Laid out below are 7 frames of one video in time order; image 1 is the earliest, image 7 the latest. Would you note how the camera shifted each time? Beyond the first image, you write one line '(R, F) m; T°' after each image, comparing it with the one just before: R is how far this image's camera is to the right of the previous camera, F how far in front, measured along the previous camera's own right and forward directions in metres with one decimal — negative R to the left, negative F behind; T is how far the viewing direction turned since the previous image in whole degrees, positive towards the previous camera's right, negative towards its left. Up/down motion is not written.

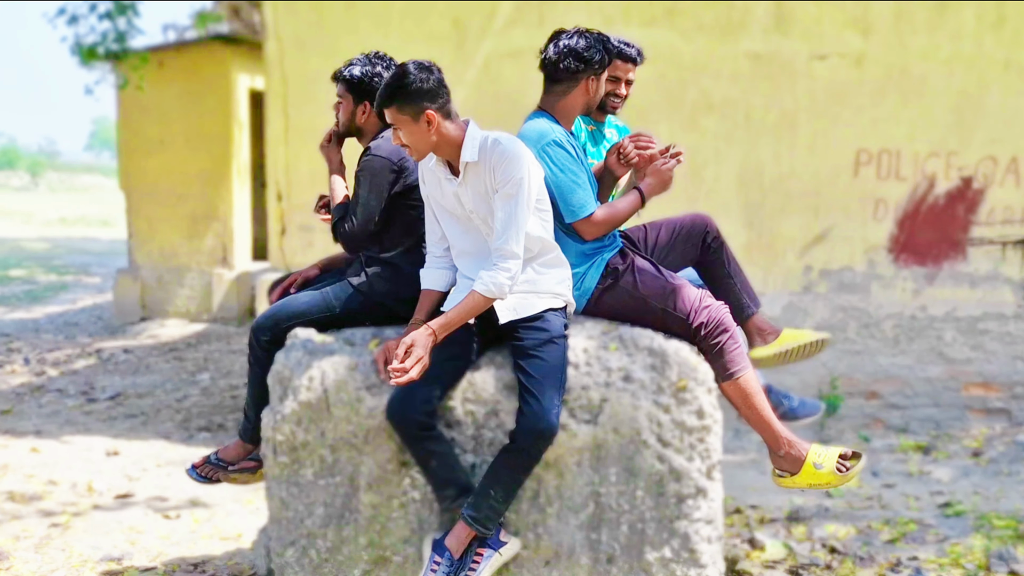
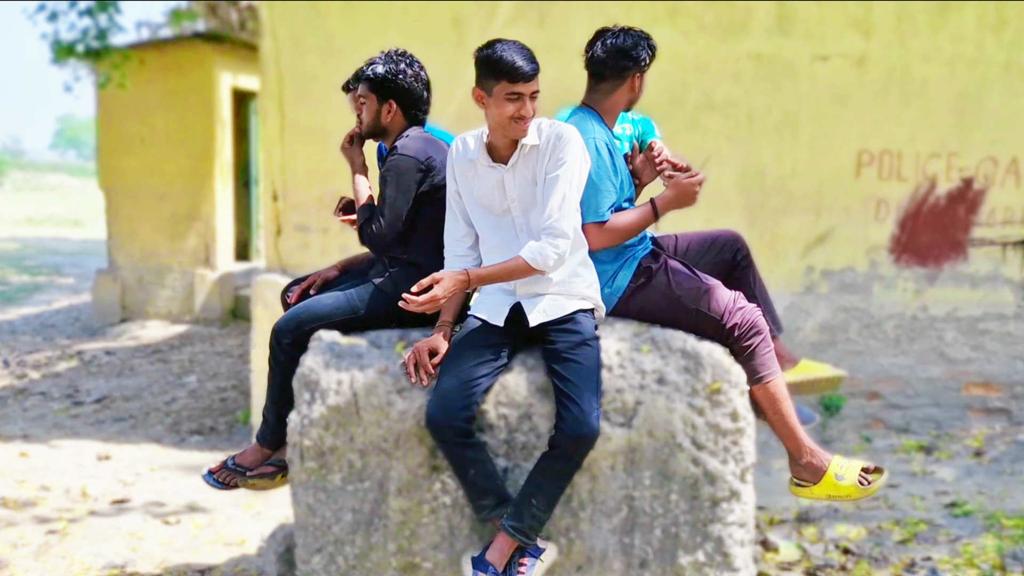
(-0.2, 0.0) m; +2°
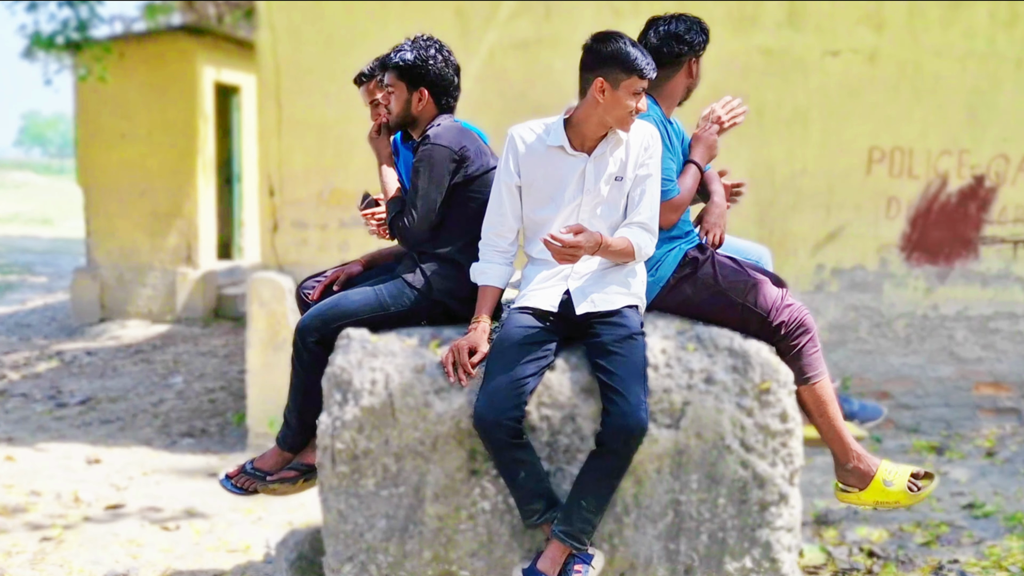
(-0.2, +0.1) m; +2°
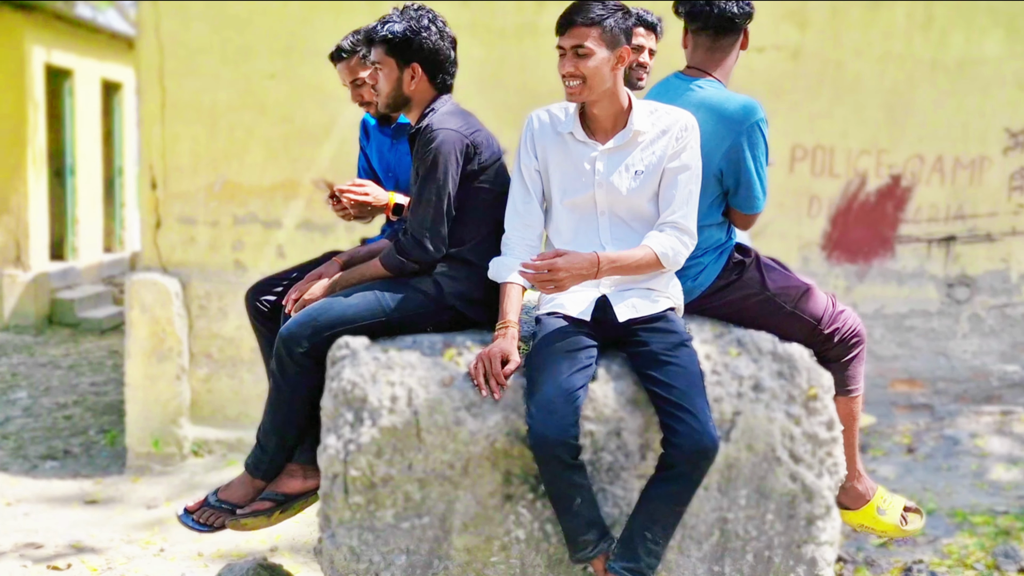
(-0.5, +0.3) m; +10°
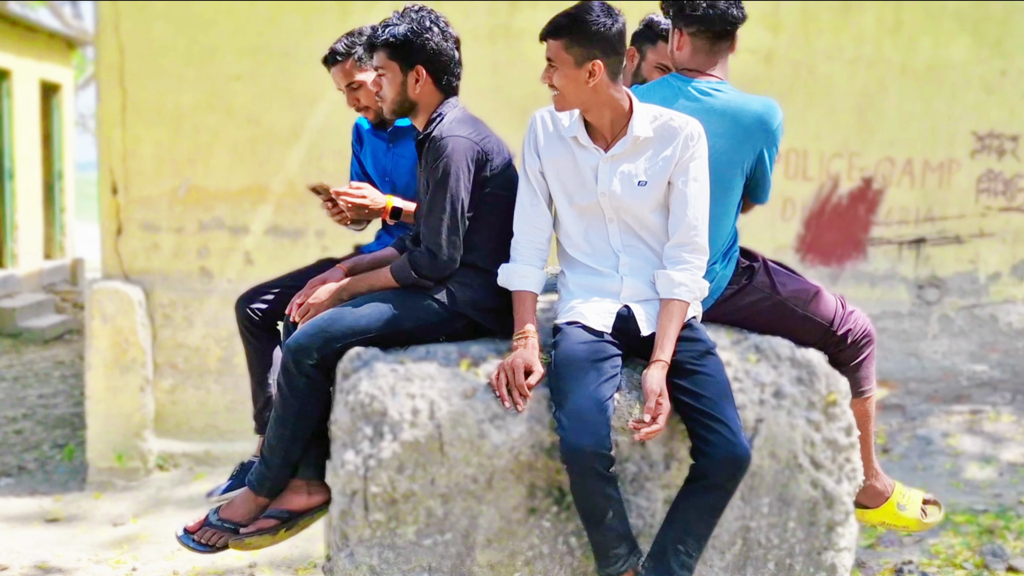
(-0.2, +0.1) m; +4°
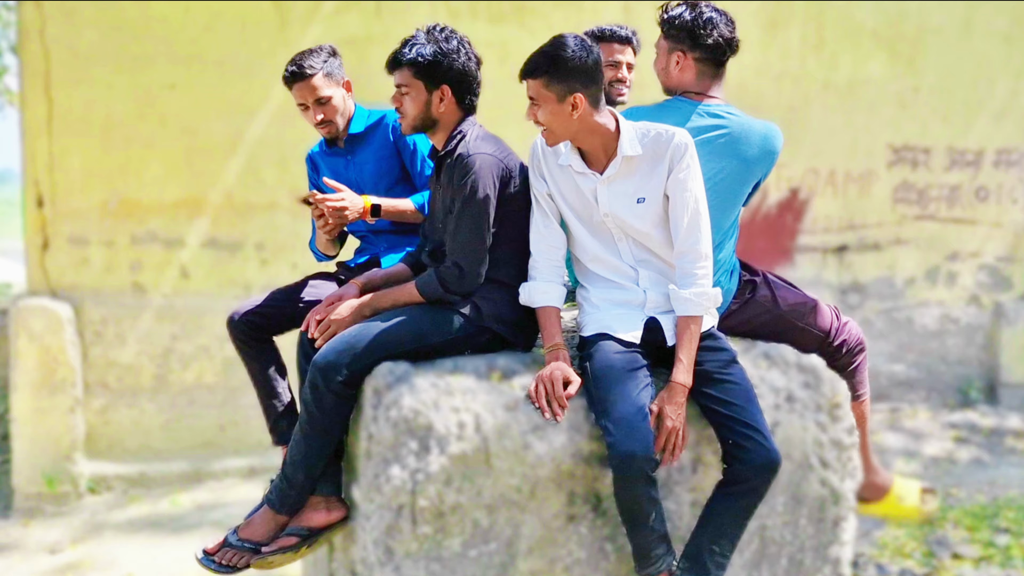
(-0.4, 0.0) m; +7°
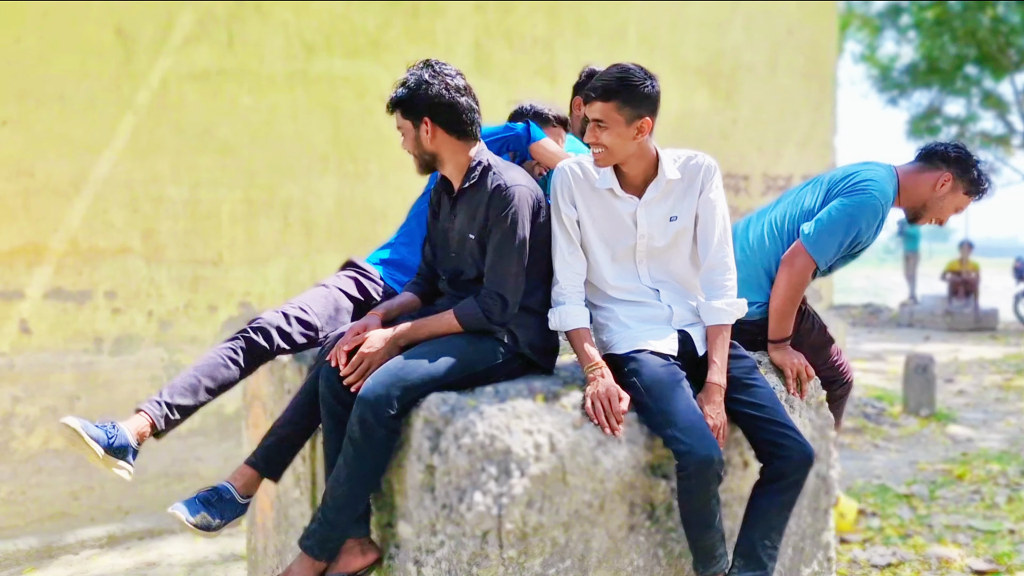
(-0.7, +0.1) m; +16°
